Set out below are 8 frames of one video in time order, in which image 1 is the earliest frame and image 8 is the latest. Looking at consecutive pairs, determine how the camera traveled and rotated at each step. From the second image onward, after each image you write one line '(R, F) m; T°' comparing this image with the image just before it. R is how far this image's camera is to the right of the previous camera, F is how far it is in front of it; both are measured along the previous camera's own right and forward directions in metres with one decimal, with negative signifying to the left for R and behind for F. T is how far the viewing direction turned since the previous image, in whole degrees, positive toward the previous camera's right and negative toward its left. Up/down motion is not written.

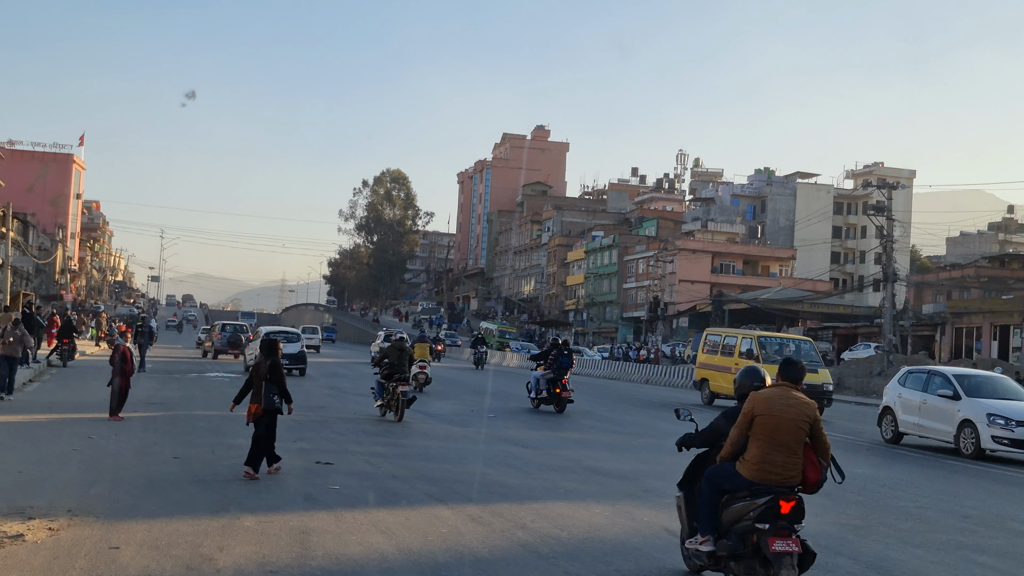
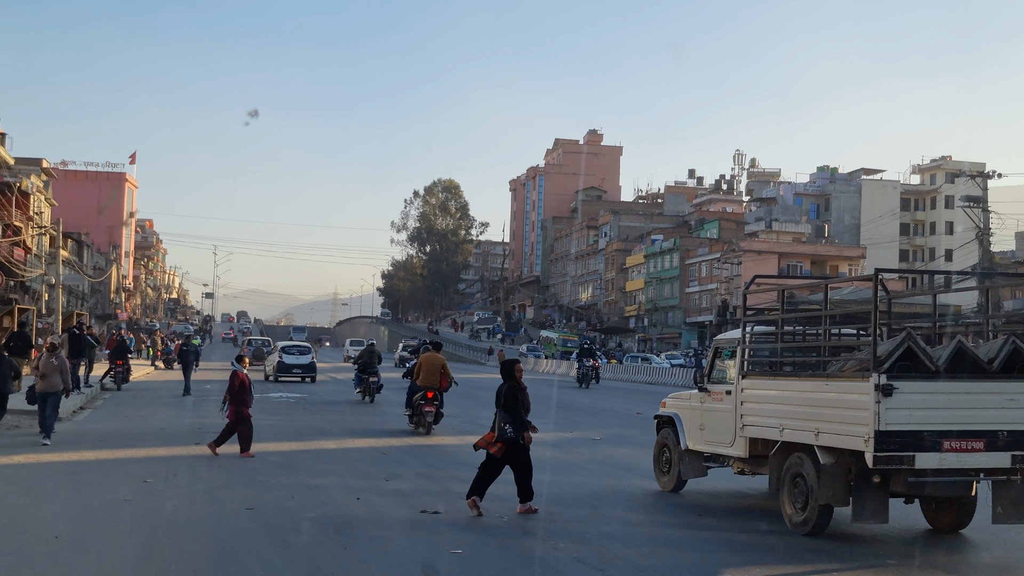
(-0.7, +1.8) m; -3°
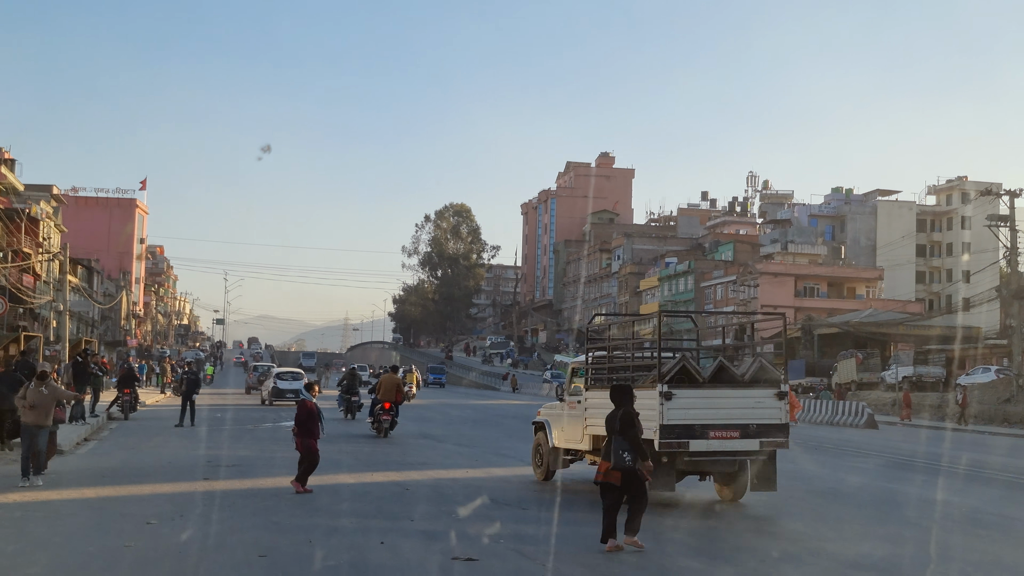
(-0.2, +0.7) m; -1°
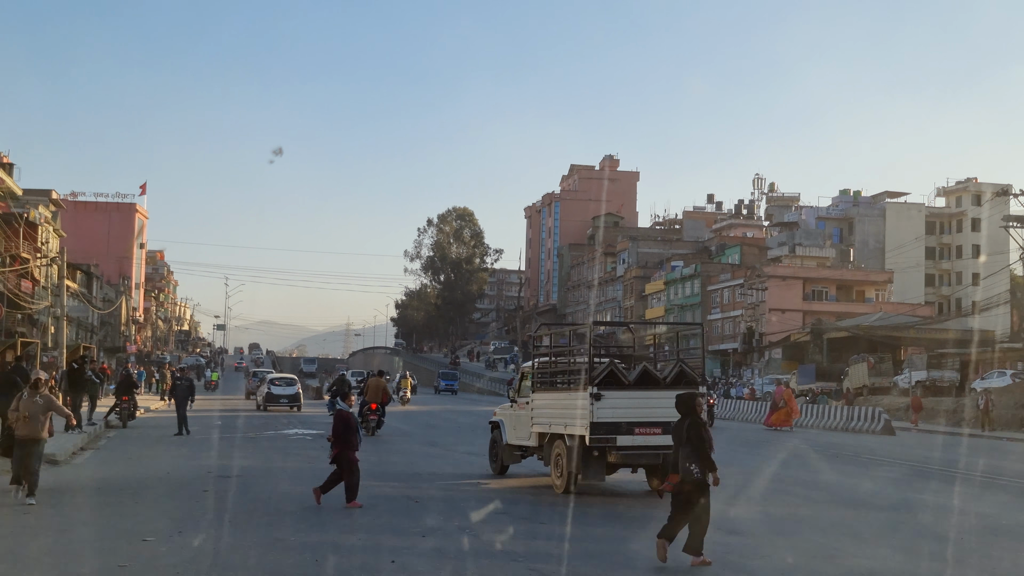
(0.0, +1.0) m; 0°
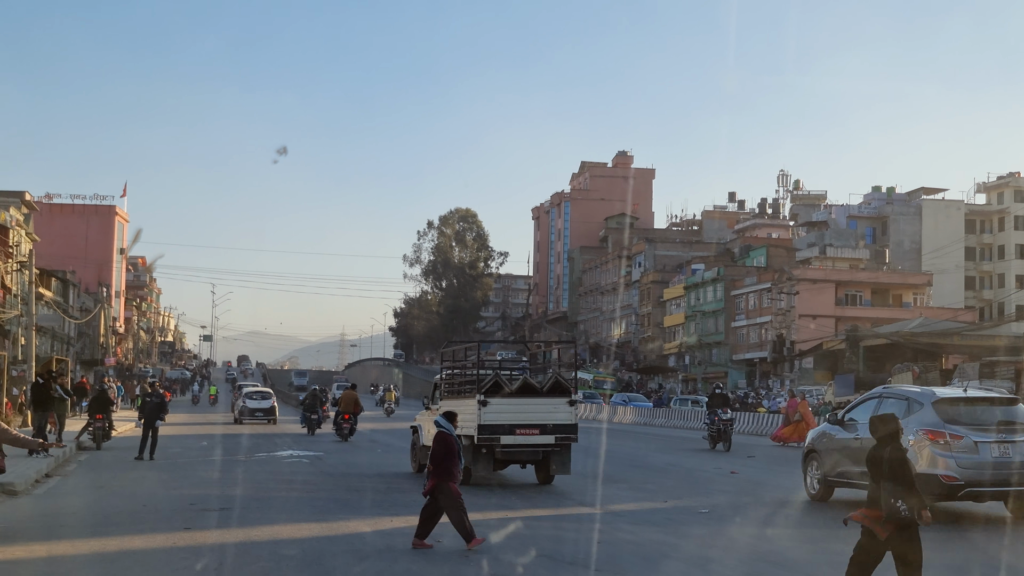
(+0.2, +5.8) m; -1°
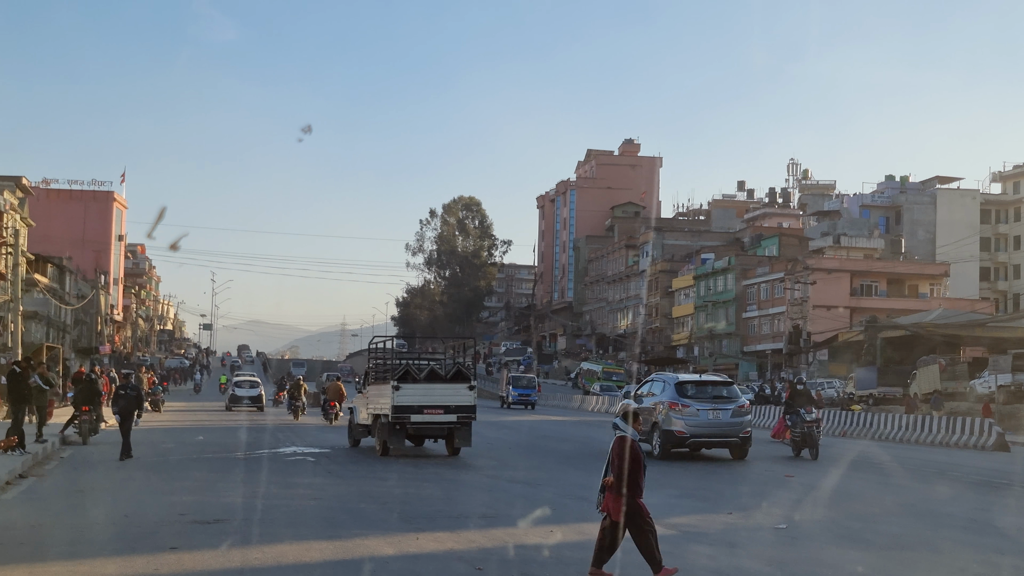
(-0.4, +1.5) m; 0°
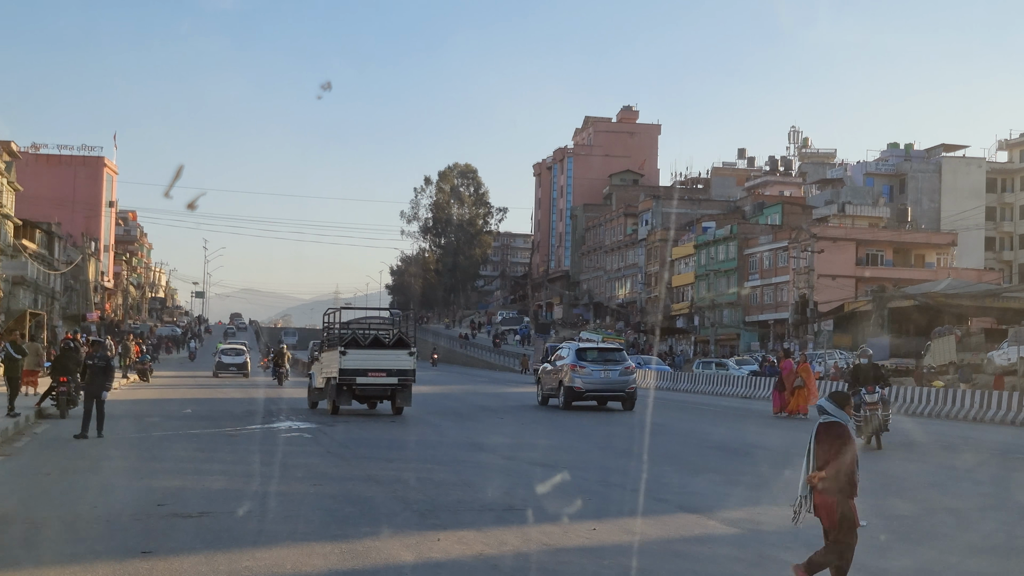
(-0.3, +1.3) m; 0°
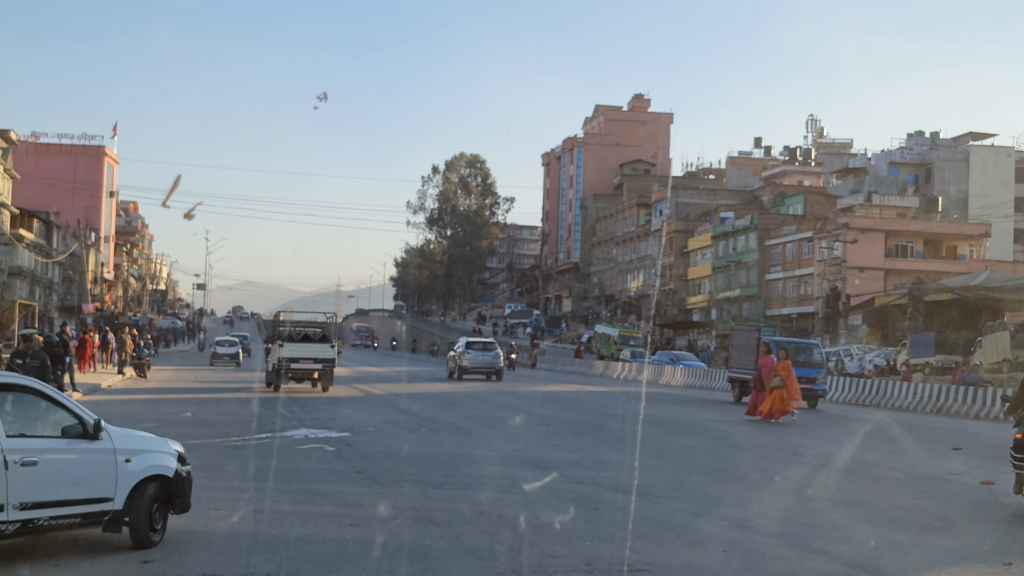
(-0.7, +2.4) m; 0°
